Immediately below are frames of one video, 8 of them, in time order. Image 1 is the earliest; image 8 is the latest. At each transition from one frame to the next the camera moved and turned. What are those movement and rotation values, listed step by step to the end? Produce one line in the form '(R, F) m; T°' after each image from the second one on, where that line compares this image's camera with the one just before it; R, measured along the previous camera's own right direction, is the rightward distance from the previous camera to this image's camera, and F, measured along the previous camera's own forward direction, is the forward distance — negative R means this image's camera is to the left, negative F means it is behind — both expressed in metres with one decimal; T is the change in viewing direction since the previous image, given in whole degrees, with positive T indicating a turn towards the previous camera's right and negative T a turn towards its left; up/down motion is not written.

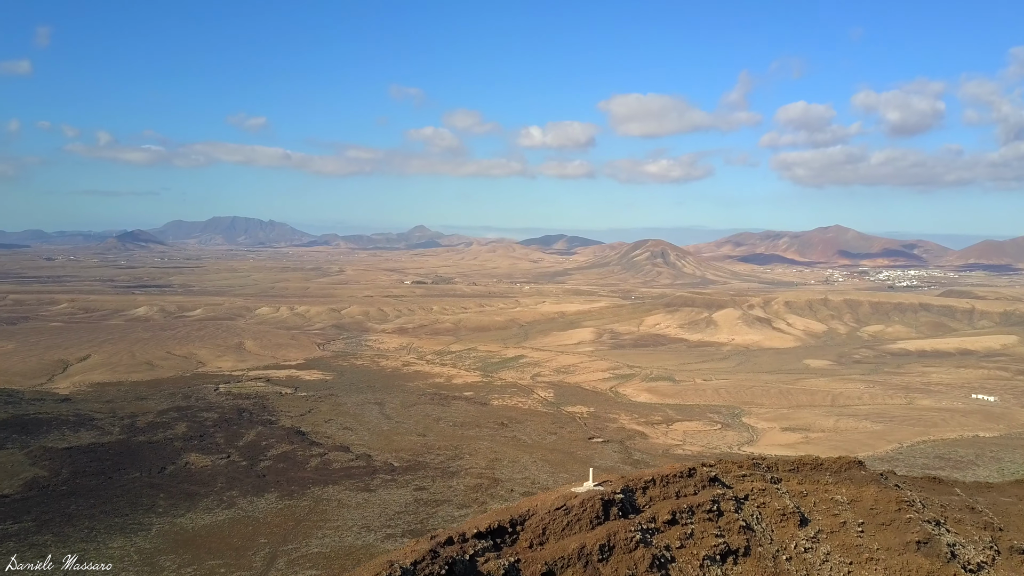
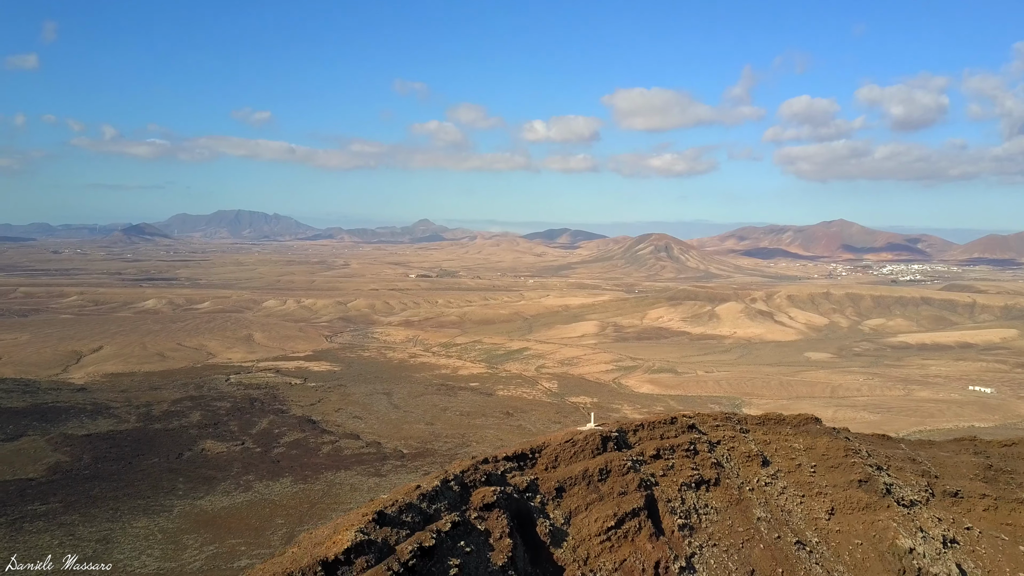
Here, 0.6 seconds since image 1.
(-0.1, -1.0) m; 0°
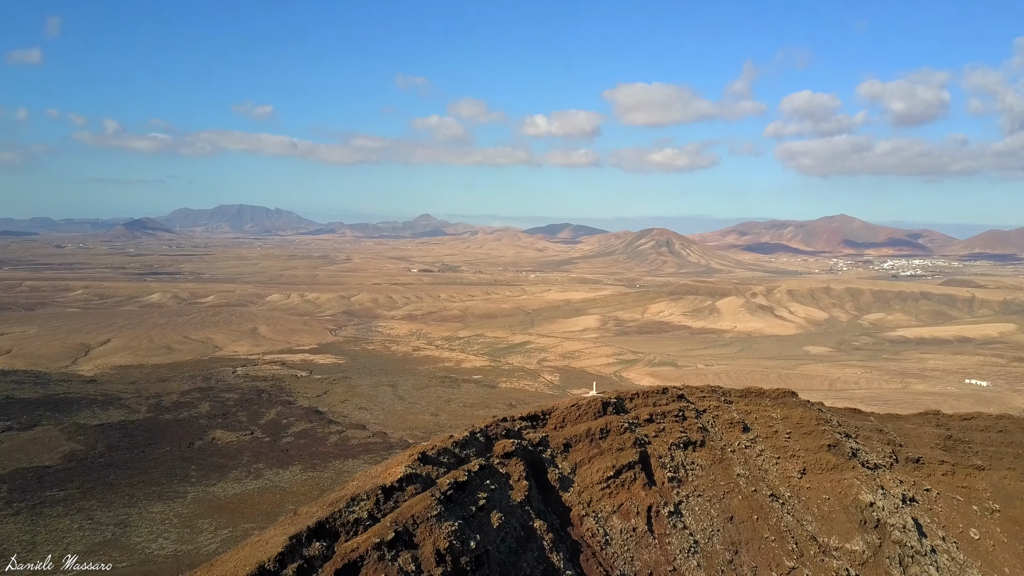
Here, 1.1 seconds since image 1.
(-0.1, -0.7) m; 0°
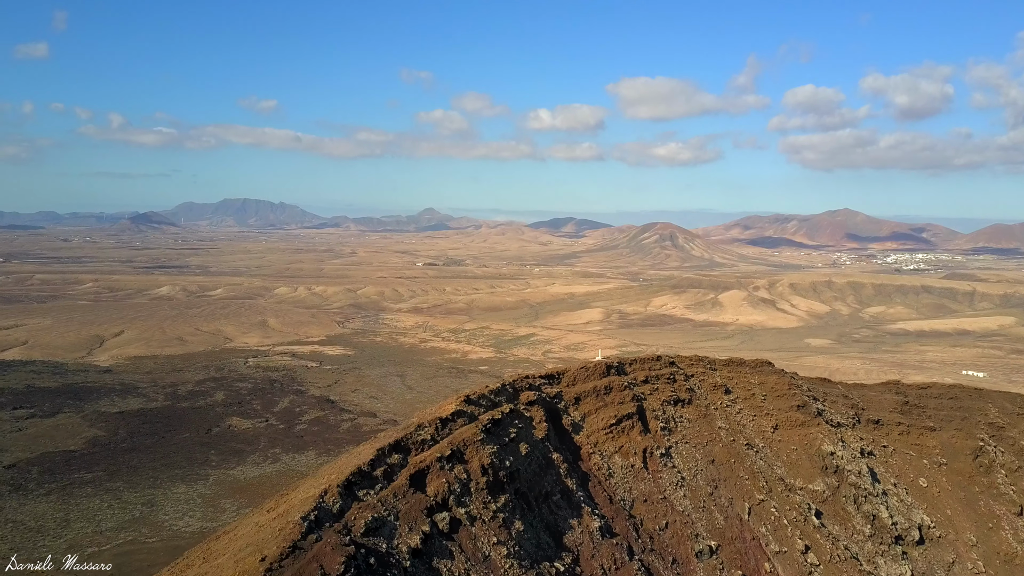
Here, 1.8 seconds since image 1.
(-0.2, -1.1) m; 0°
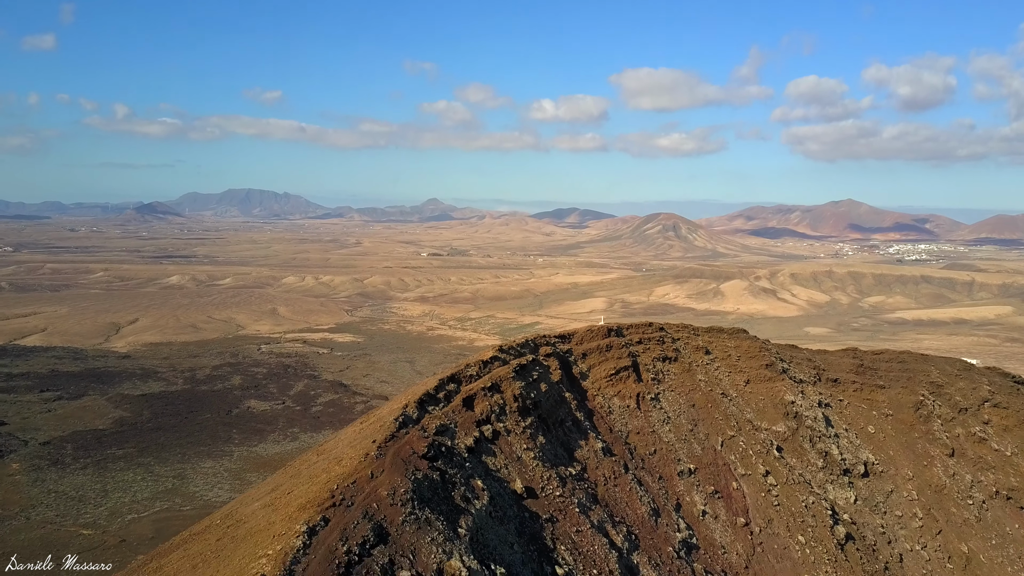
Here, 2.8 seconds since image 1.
(-0.2, -1.5) m; 0°
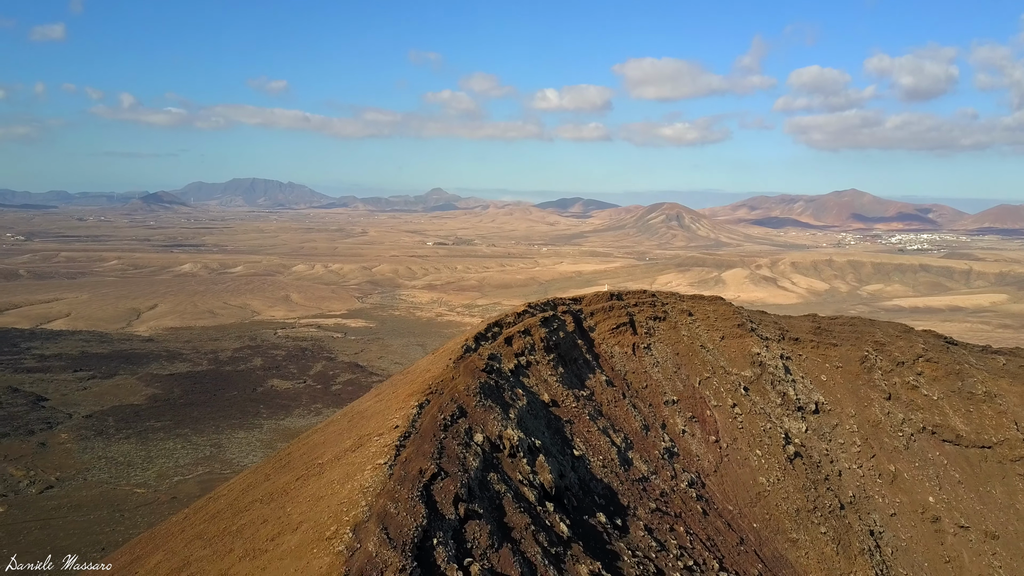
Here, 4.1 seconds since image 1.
(-0.3, -2.1) m; 0°
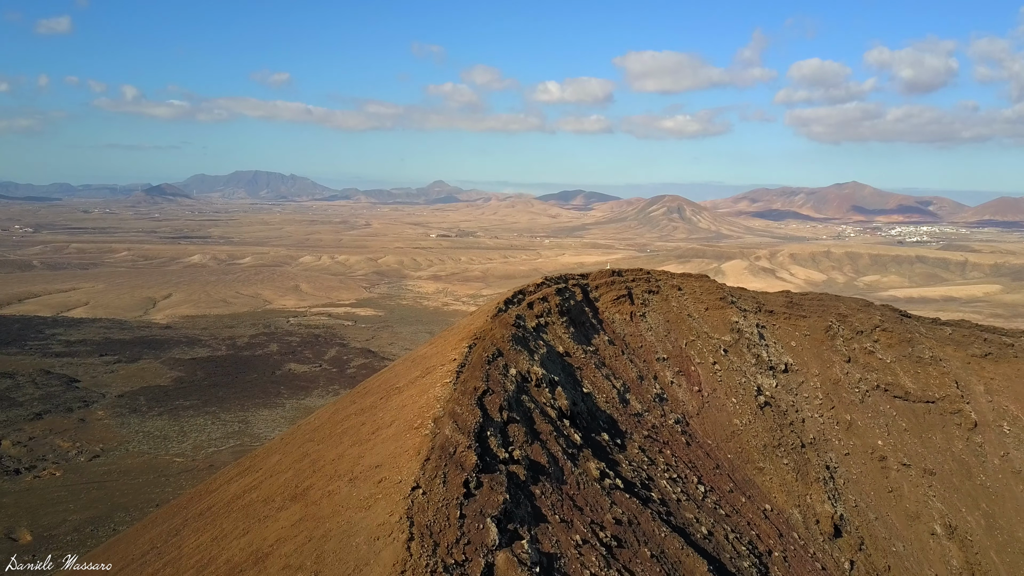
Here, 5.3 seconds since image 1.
(-0.3, -2.0) m; 0°
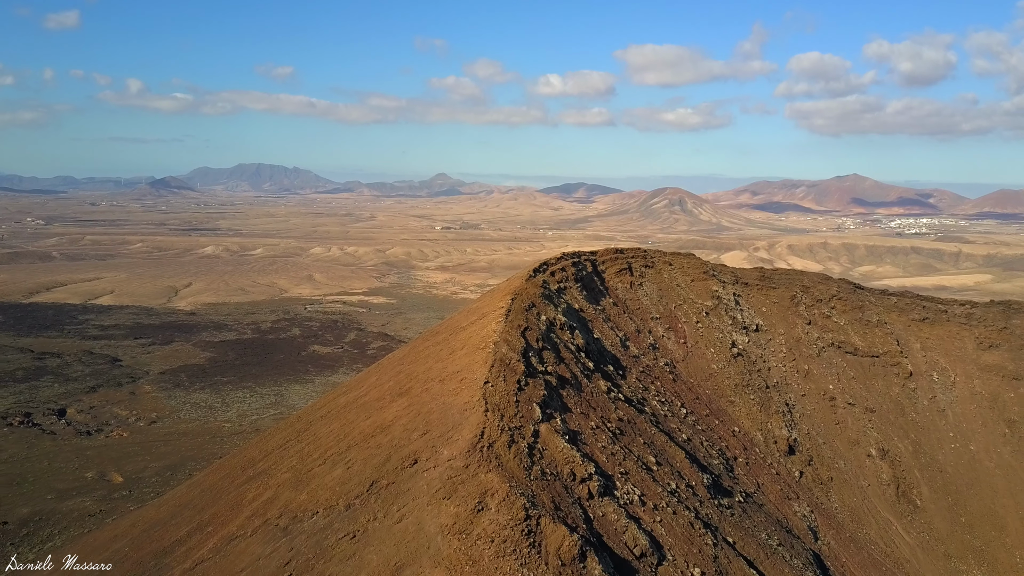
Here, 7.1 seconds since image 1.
(-0.5, -2.9) m; 0°
